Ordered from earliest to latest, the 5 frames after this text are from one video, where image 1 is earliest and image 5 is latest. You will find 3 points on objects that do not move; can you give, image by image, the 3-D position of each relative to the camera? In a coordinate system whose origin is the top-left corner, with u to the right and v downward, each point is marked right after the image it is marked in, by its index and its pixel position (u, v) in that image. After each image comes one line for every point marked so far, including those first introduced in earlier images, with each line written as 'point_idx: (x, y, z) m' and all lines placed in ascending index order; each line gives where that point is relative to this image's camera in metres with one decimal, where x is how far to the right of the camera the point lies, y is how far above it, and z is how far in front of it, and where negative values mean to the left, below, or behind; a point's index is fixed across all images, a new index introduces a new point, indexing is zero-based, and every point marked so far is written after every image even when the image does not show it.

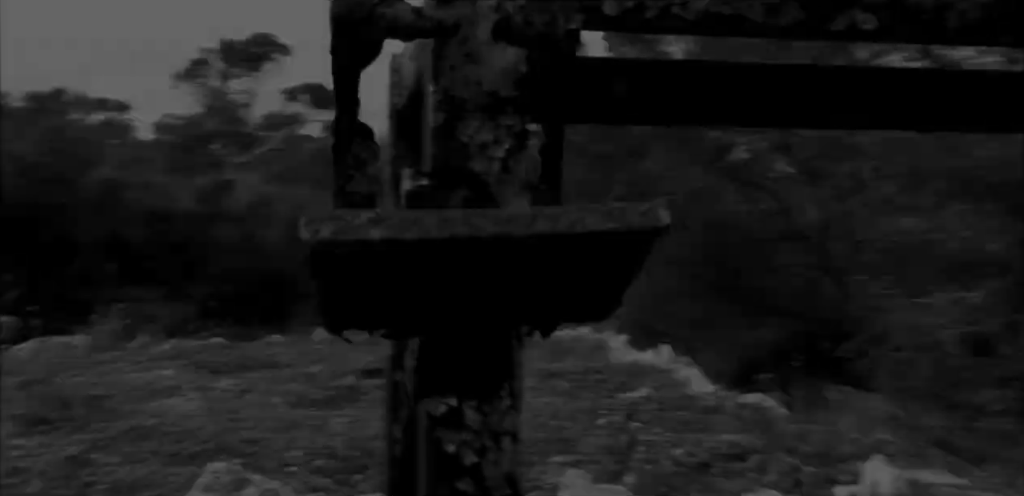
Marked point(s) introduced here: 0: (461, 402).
0: (0.0, -0.1, +0.7) m
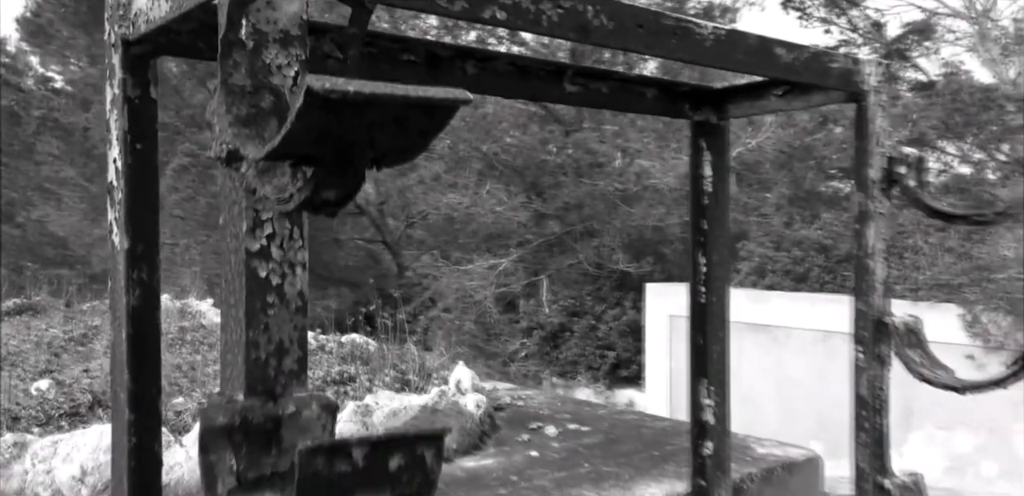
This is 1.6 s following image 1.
0: (-0.2, 0.0, +1.0) m
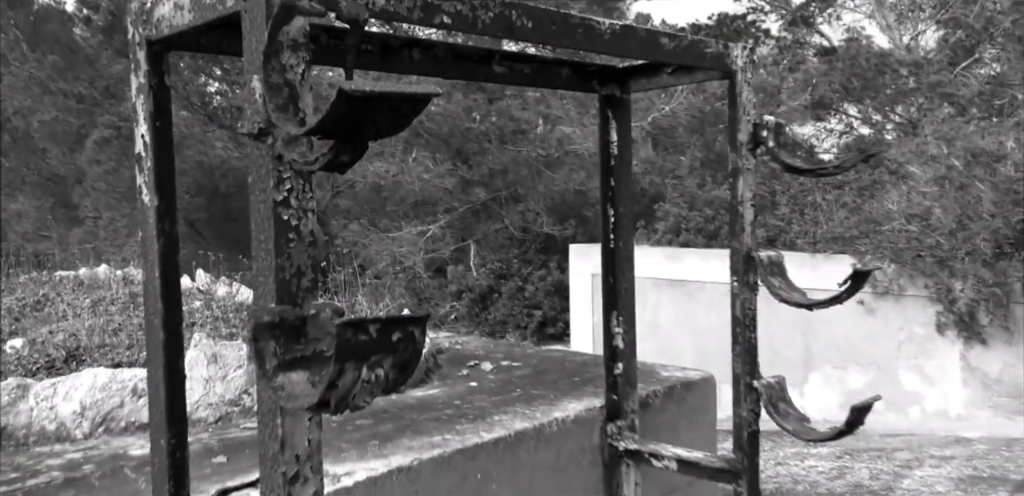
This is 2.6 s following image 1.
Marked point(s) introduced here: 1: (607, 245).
0: (-0.3, +0.1, +1.4) m
1: (+0.2, 0.0, +2.6) m
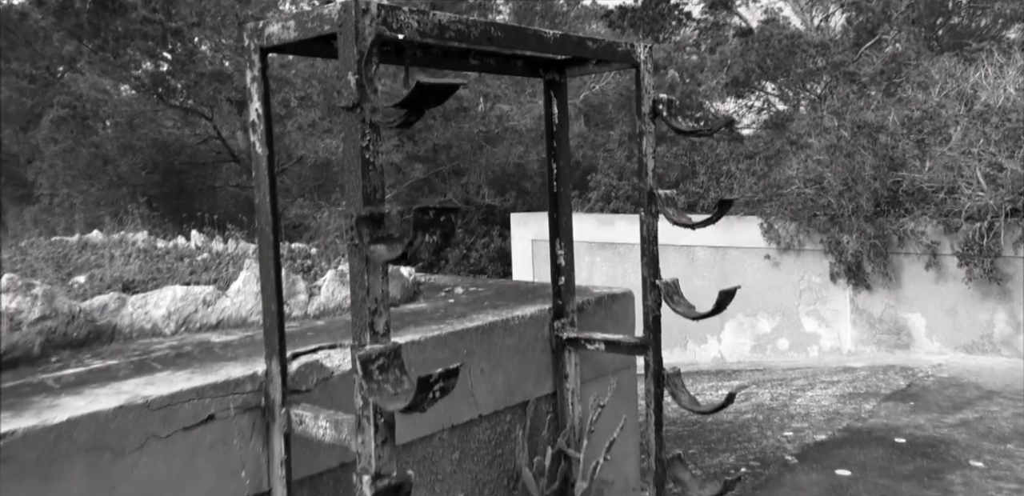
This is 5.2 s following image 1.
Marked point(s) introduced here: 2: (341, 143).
0: (-0.3, +0.2, +2.4) m
1: (+0.1, +0.2, +3.6) m
2: (-0.4, +0.2, +2.4) m
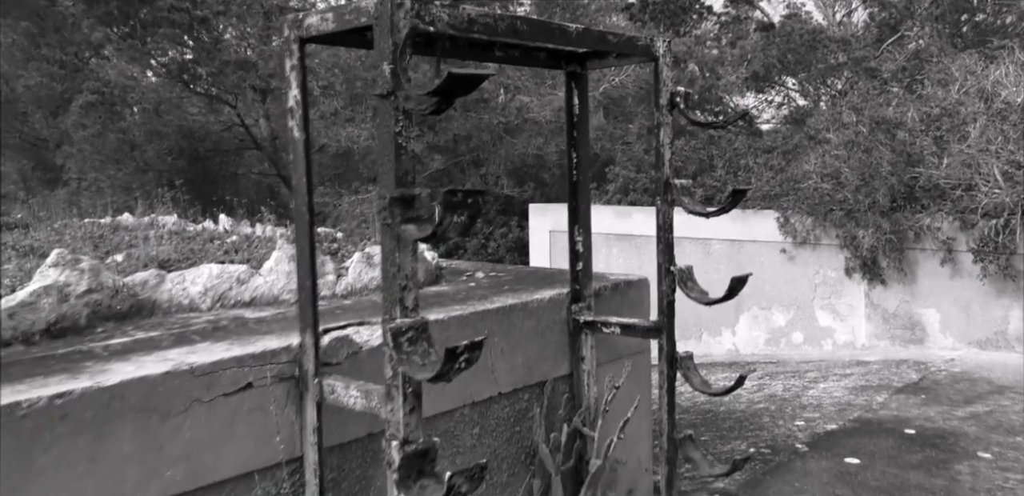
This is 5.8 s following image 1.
0: (-0.3, +0.3, +2.5) m
1: (+0.2, +0.3, +3.8) m
2: (-0.3, +0.3, +2.5) m
